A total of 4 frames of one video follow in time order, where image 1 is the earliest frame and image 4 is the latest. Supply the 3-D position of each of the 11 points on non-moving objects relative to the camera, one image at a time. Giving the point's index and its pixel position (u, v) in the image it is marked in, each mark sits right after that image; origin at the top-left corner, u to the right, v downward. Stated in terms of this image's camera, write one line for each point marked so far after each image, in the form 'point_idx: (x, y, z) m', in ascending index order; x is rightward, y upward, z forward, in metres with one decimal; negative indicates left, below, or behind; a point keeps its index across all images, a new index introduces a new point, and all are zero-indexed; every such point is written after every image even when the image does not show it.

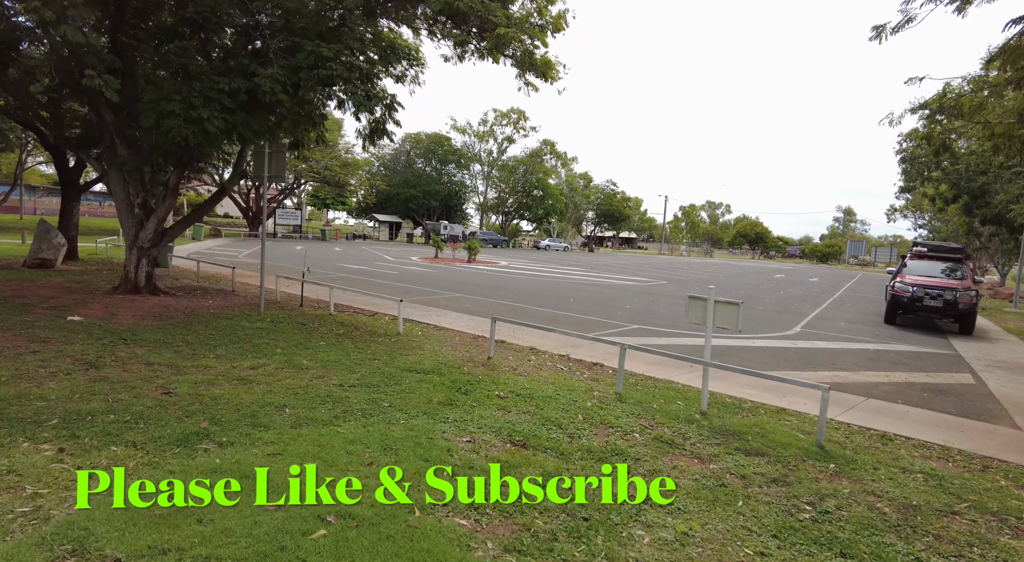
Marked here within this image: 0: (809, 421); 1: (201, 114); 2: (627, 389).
0: (+3.1, -1.5, +6.1) m
1: (-4.3, +2.3, +8.2) m
2: (+1.4, -1.3, +6.9) m
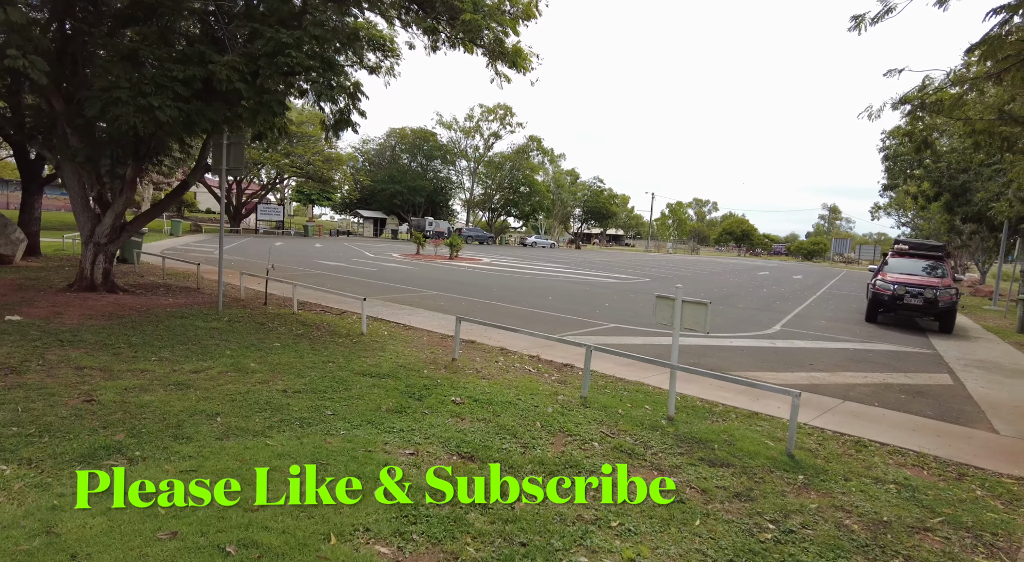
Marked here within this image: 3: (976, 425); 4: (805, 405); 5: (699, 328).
0: (+2.7, -1.5, +5.8) m
1: (-4.8, +2.4, +7.7) m
2: (+0.9, -1.3, +6.6) m
3: (+5.3, -1.7, +6.7) m
4: (+3.5, -1.5, +7.0) m
5: (+1.8, -0.4, +5.5) m
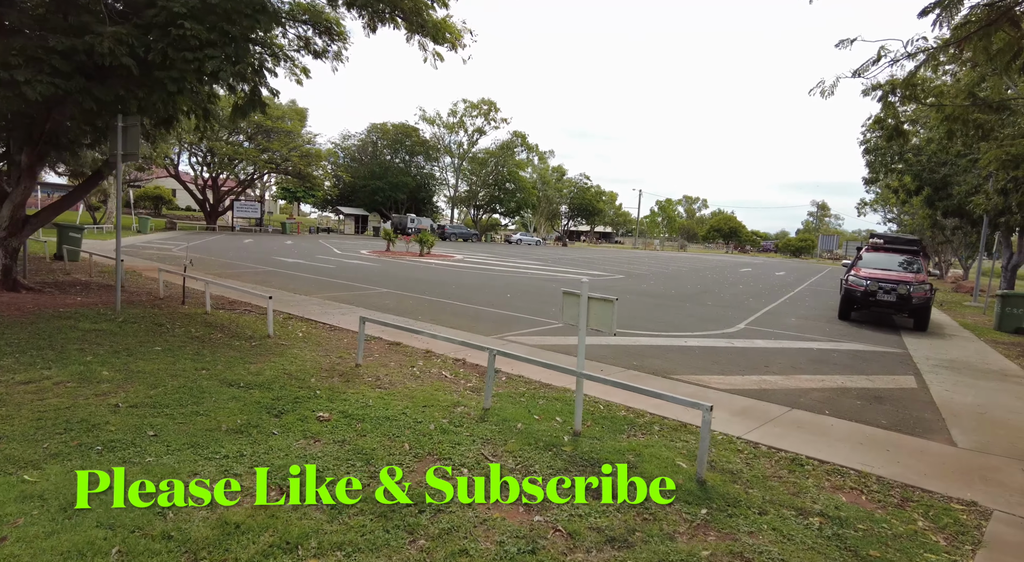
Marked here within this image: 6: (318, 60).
0: (+1.7, -1.4, +5.1) m
1: (-5.8, +2.4, +6.9) m
2: (-0.1, -1.2, +5.8) m
3: (+4.3, -1.6, +6.0) m
4: (+2.5, -1.4, +6.2) m
5: (+0.8, -0.4, +4.8) m
6: (-4.9, +5.6, +14.7) m
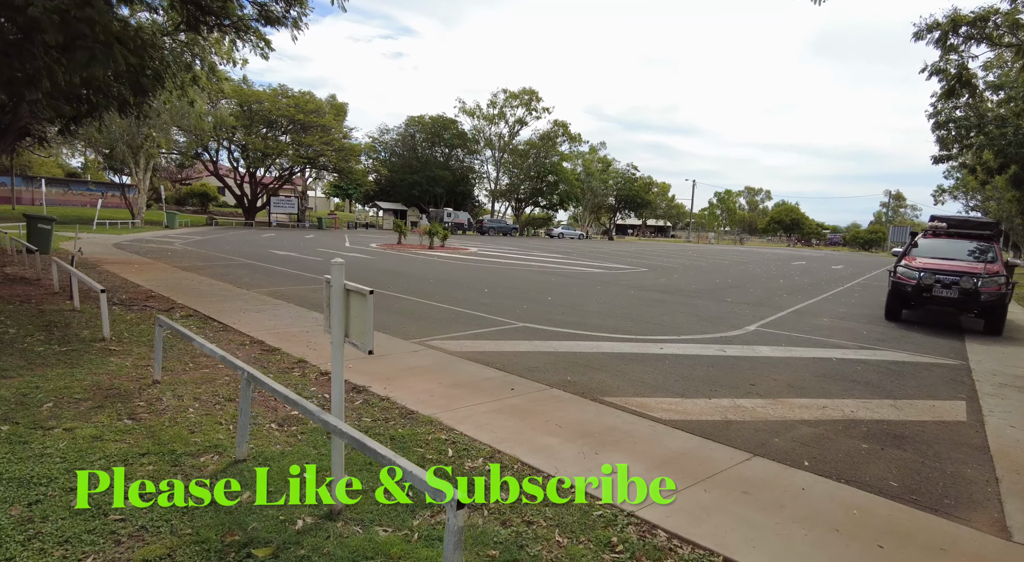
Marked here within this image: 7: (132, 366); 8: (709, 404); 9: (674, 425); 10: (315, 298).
0: (+0.2, -1.3, +3.1) m
1: (-7.1, +2.5, +5.6) m
2: (-1.5, -1.1, +4.0) m
3: (+2.9, -1.5, +3.7) m
4: (+1.1, -1.3, +4.1) m
5: (-0.7, -0.3, +2.9) m
6: (-5.4, +5.7, +13.2) m
7: (-3.7, -0.8, +5.6) m
8: (+2.0, -1.2, +5.7) m
9: (+1.4, -1.2, +5.1) m
10: (-3.7, -0.3, +10.9) m
